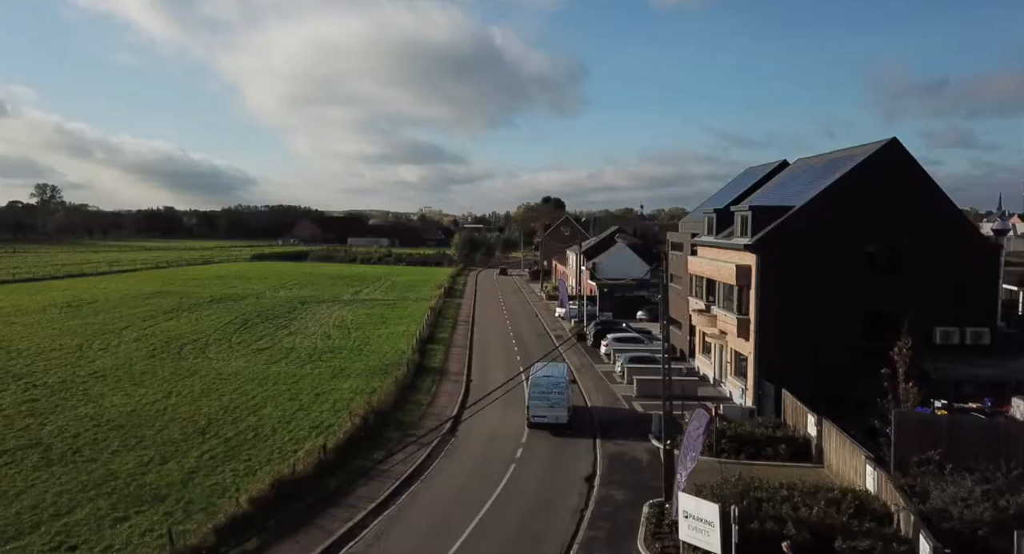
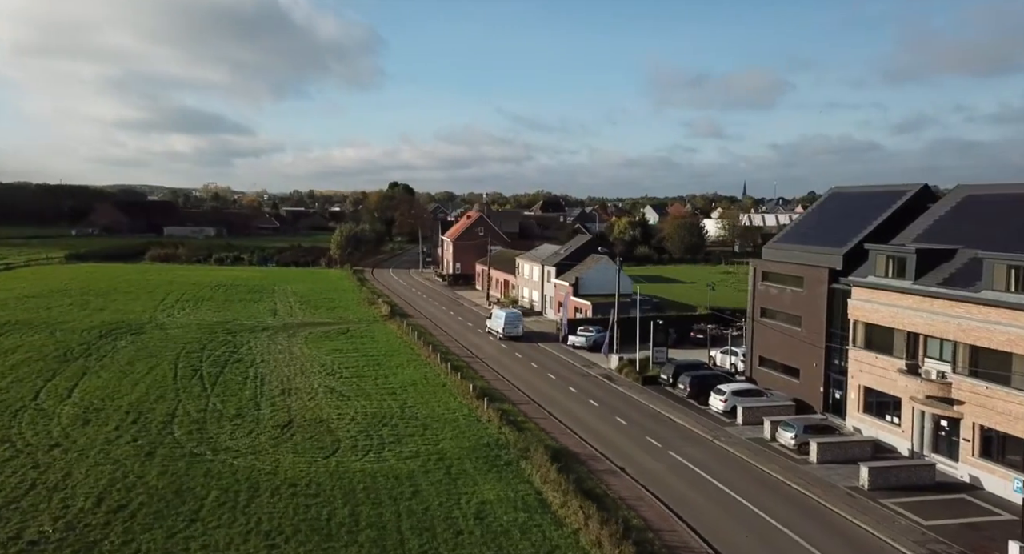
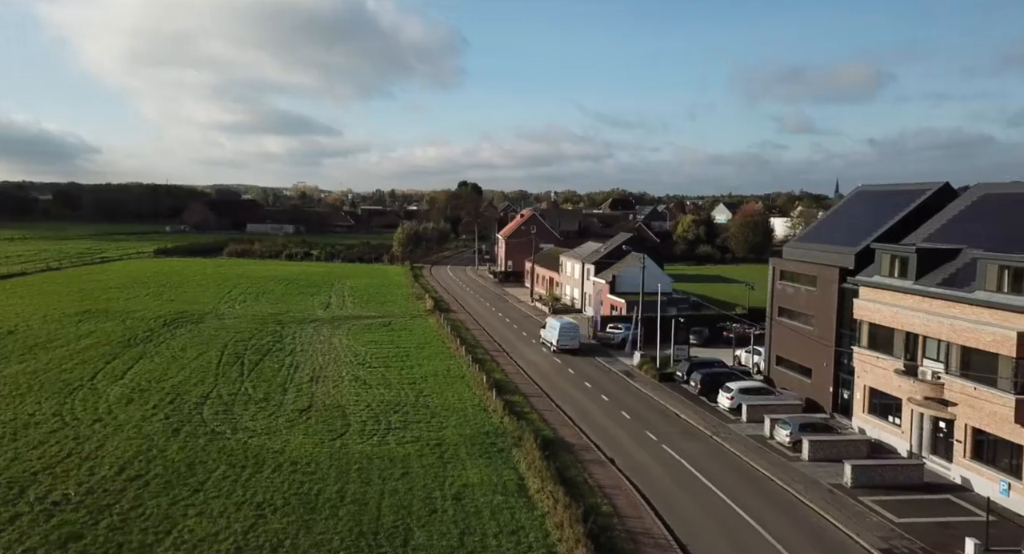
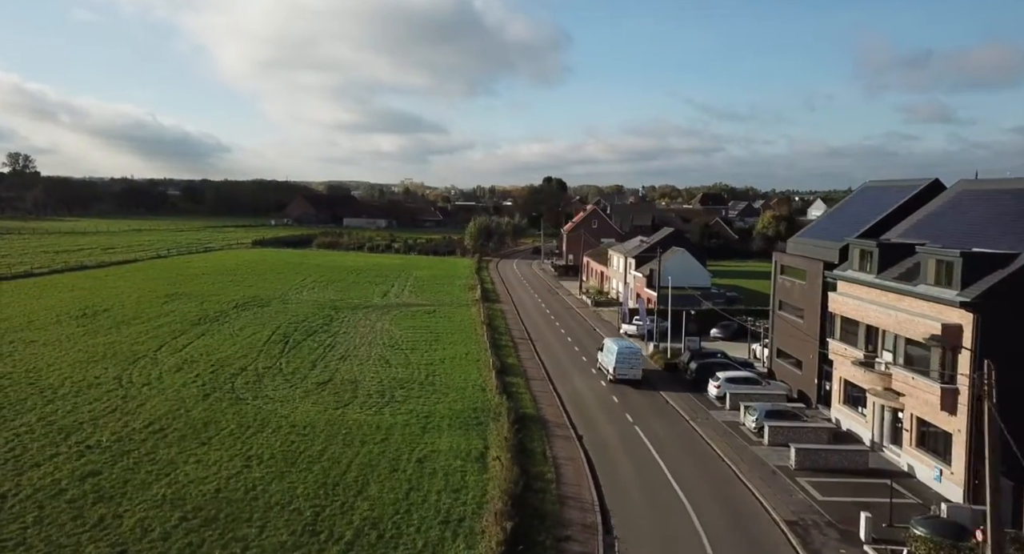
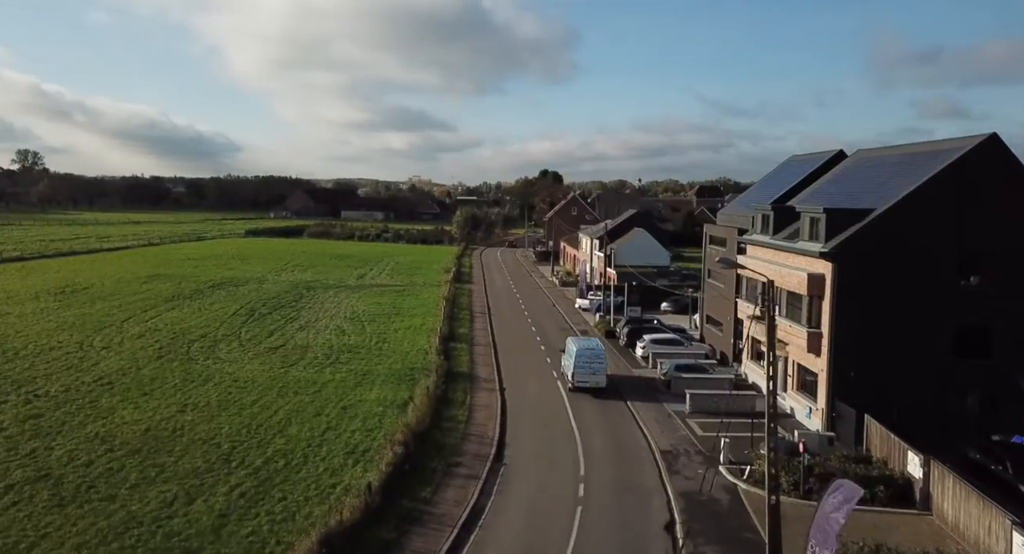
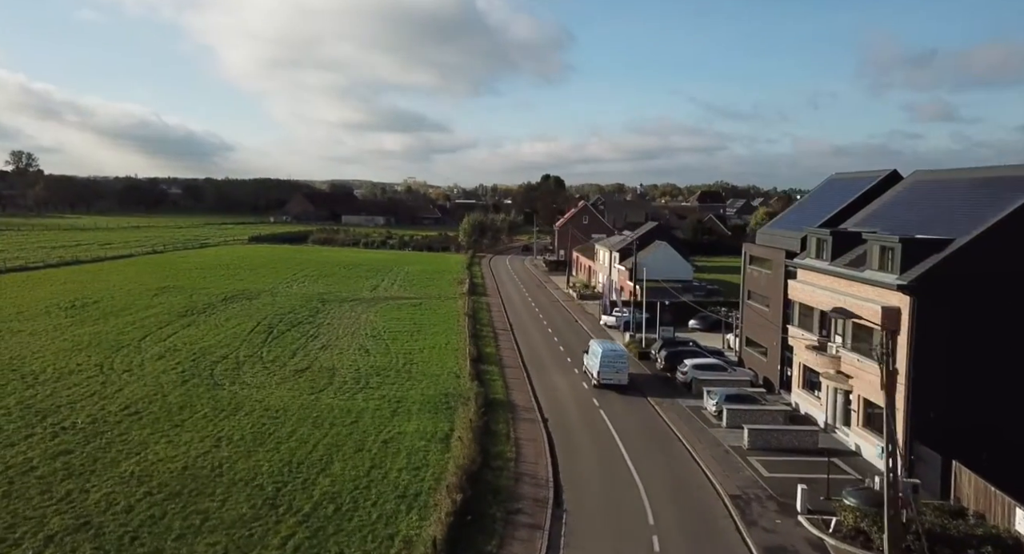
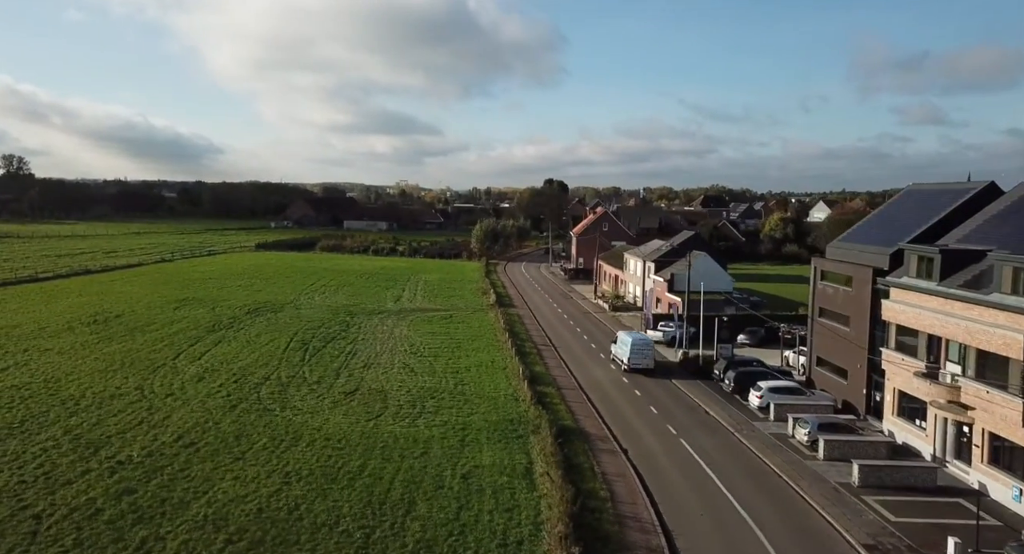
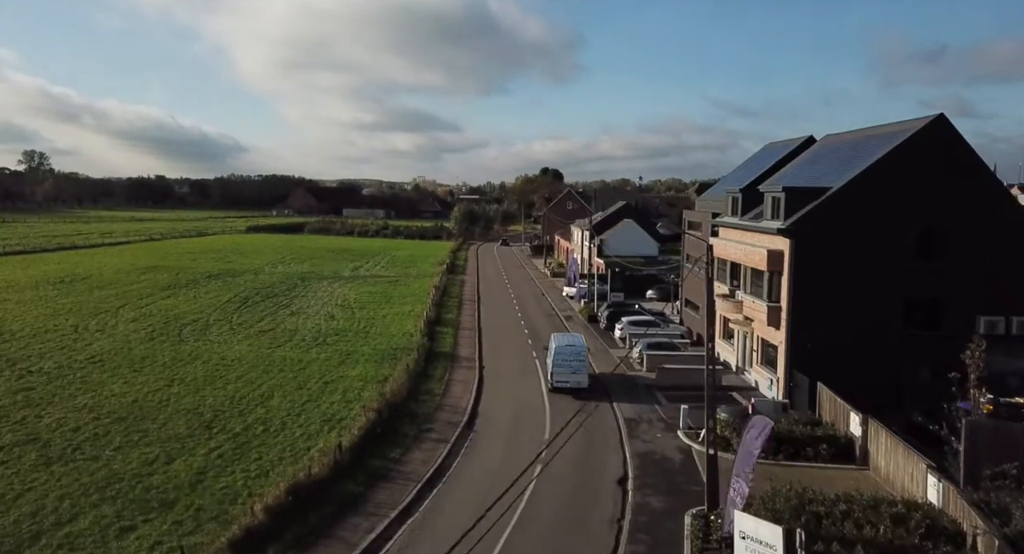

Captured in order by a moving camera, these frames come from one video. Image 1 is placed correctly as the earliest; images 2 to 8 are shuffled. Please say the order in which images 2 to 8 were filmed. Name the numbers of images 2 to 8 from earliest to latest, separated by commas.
8, 5, 6, 4, 7, 3, 2
